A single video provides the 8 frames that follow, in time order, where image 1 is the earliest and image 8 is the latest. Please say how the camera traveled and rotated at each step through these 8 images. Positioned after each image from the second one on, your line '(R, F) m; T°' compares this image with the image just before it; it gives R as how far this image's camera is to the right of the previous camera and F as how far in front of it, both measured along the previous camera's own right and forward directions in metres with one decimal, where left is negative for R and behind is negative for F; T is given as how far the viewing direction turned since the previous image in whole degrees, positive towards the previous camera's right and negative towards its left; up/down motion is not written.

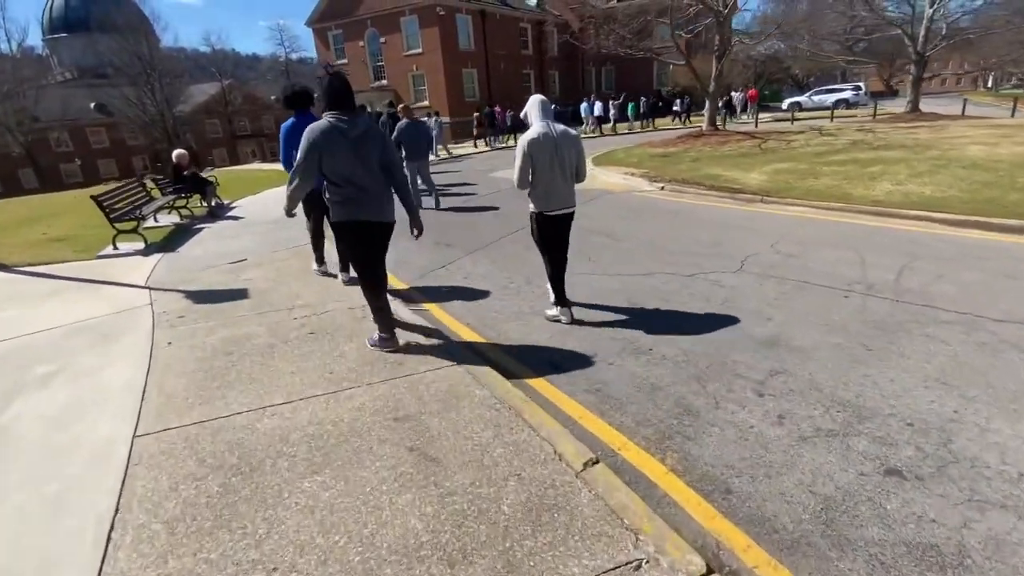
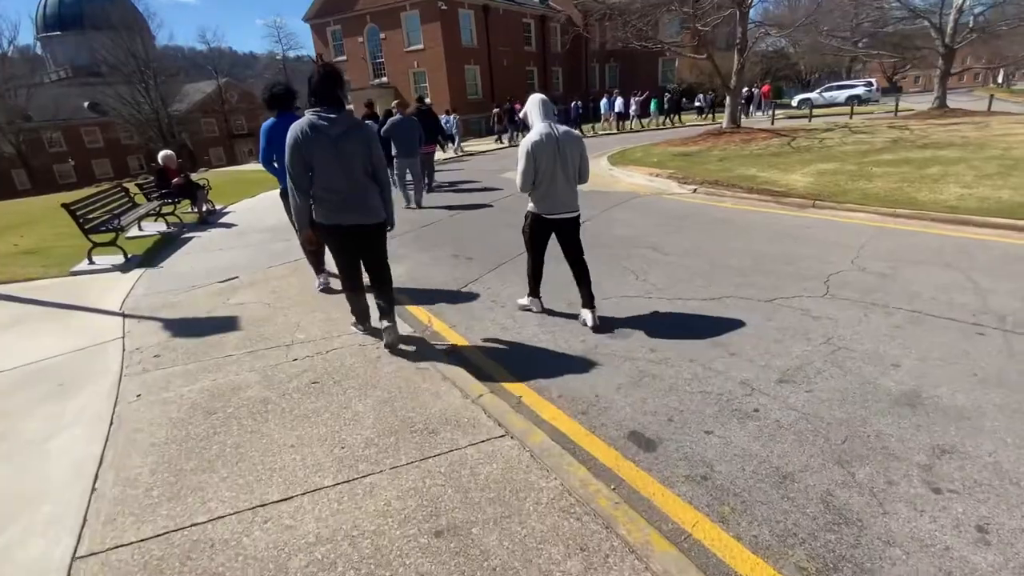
(-0.4, +1.0) m; 0°
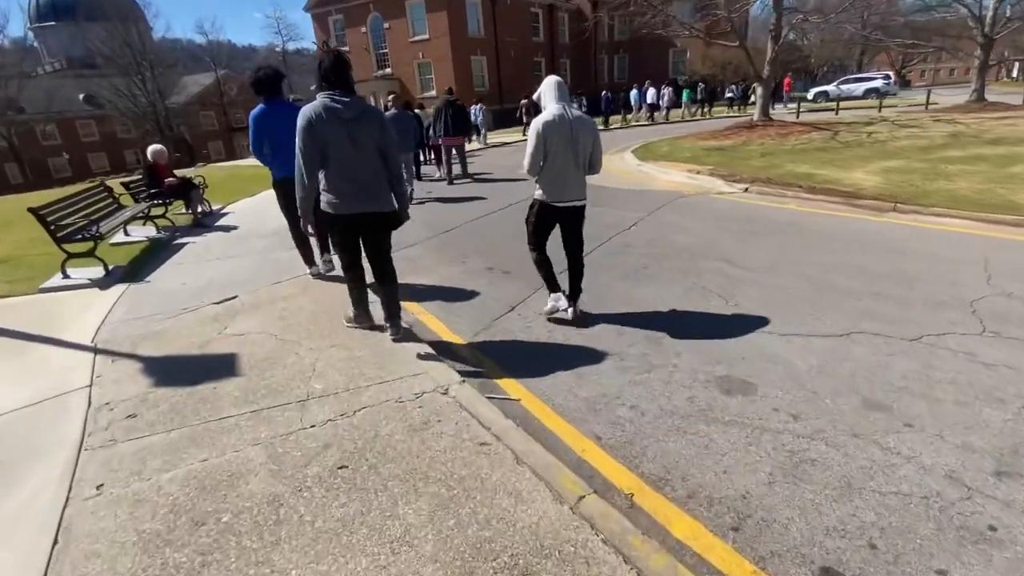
(-0.6, +1.1) m; 0°
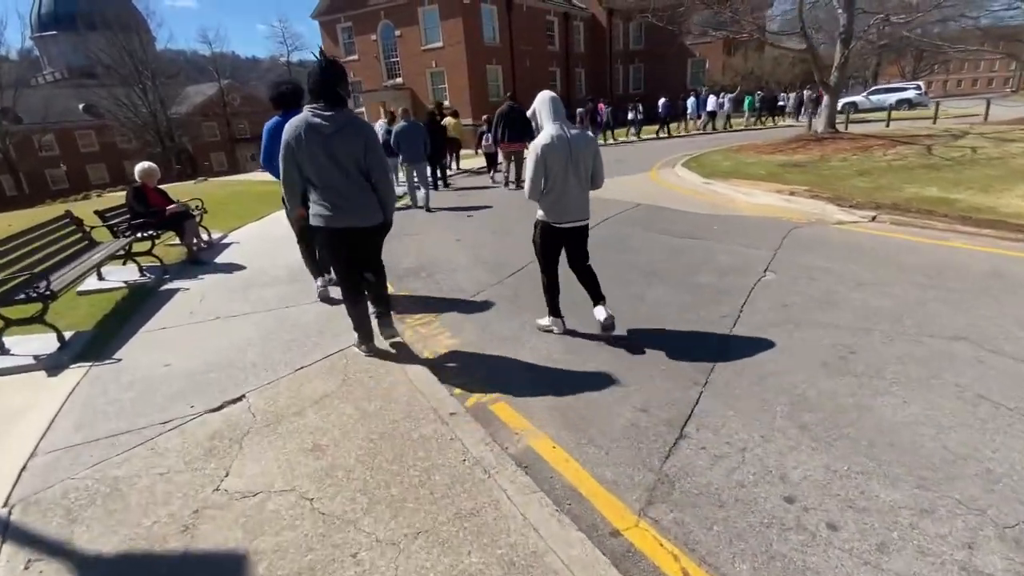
(-1.0, +1.8) m; 0°
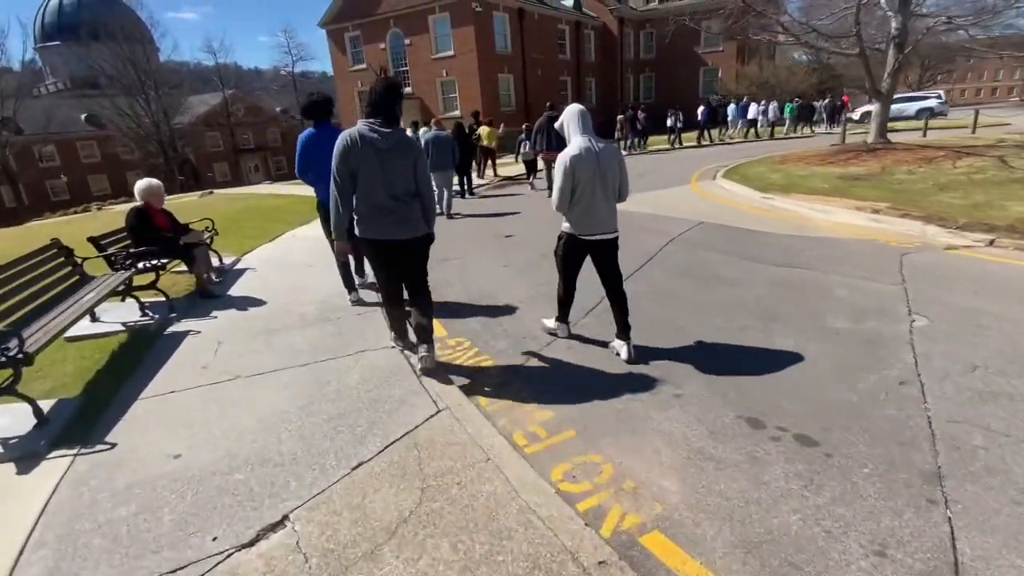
(-0.8, +1.0) m; 0°
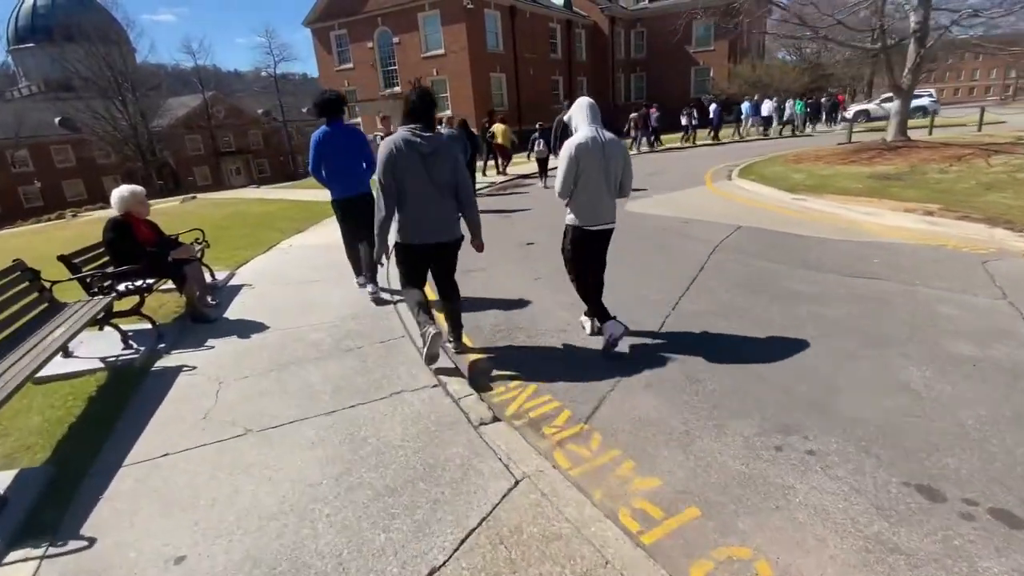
(-0.6, +0.8) m; +2°
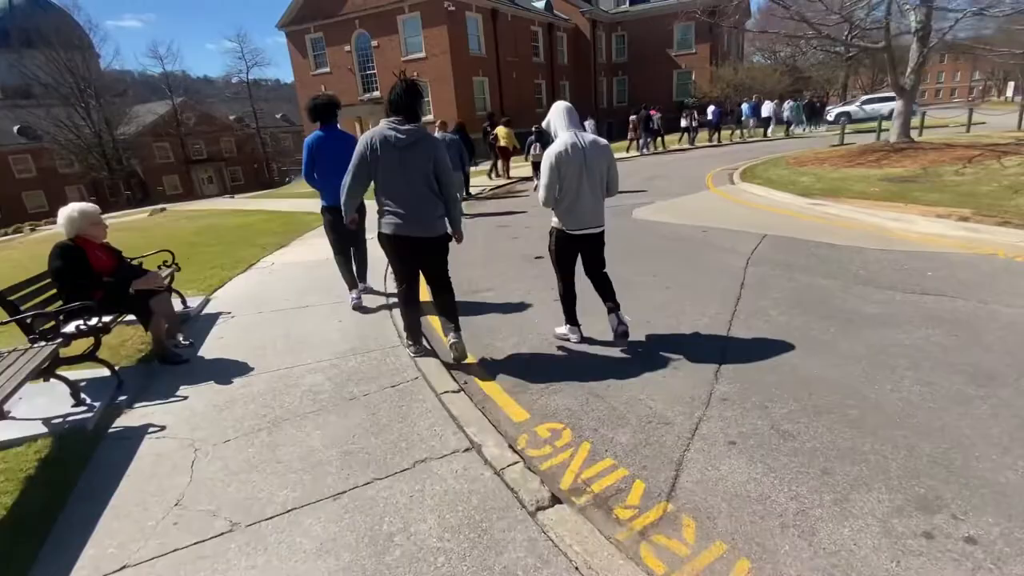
(-0.4, +0.7) m; +2°
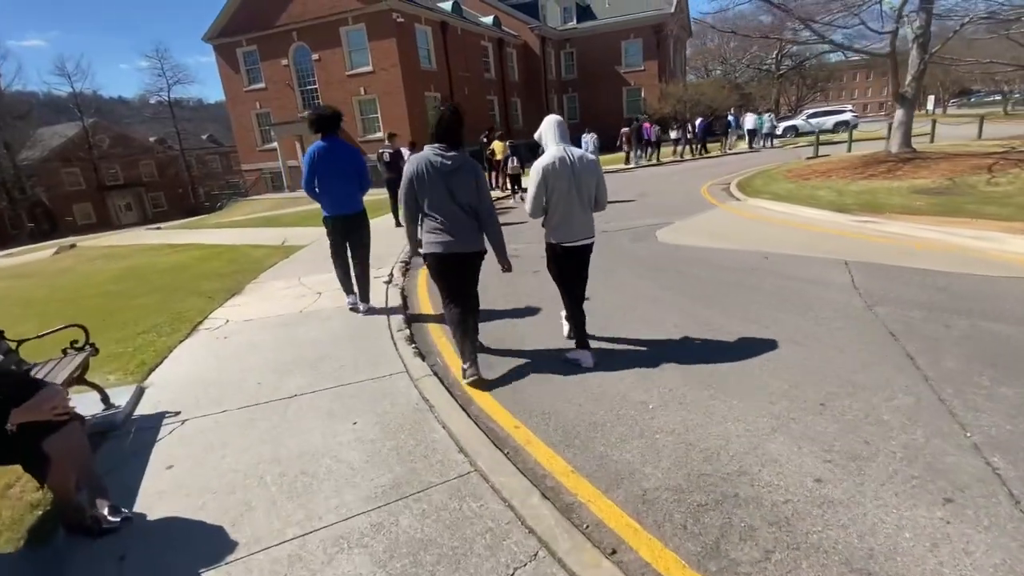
(-1.1, +1.6) m; +6°
